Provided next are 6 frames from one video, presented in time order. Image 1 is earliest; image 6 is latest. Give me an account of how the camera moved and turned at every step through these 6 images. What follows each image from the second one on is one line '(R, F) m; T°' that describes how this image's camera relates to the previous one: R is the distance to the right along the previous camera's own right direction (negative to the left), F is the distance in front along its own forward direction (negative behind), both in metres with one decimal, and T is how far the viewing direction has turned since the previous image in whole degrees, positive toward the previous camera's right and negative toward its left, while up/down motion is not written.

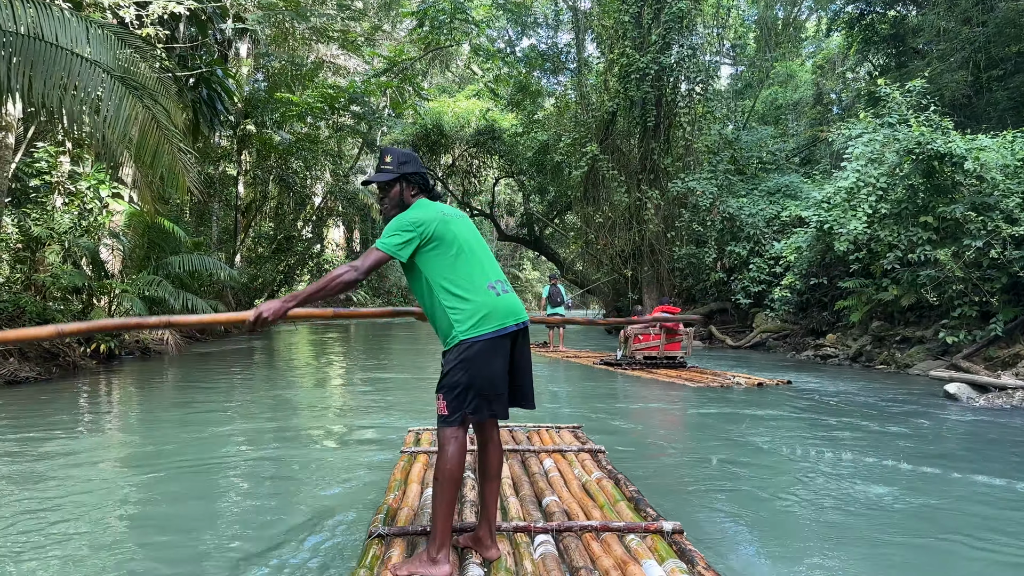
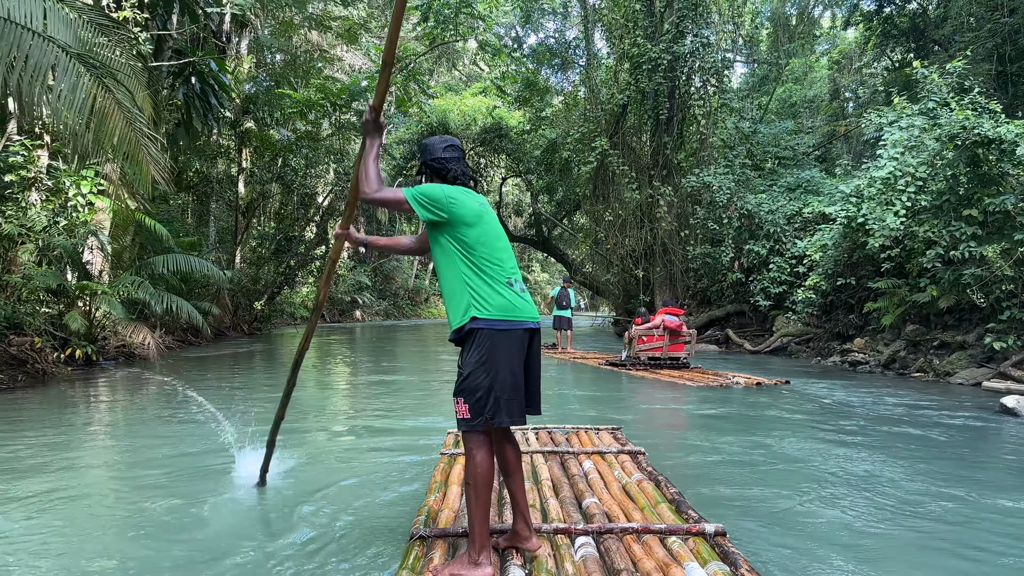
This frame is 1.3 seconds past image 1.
(+0.1, +0.4) m; -1°
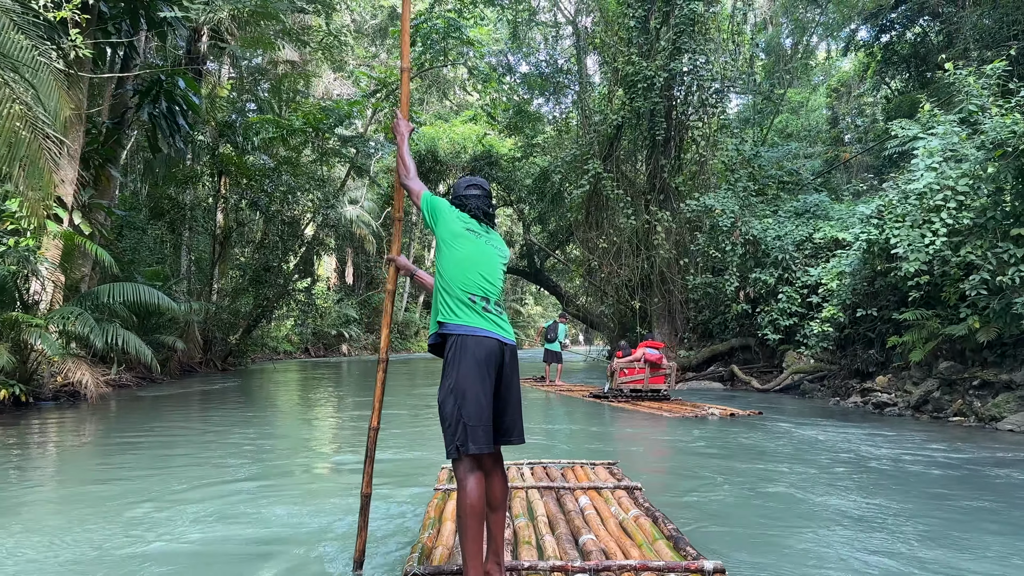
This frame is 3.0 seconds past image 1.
(+0.1, +0.7) m; 0°
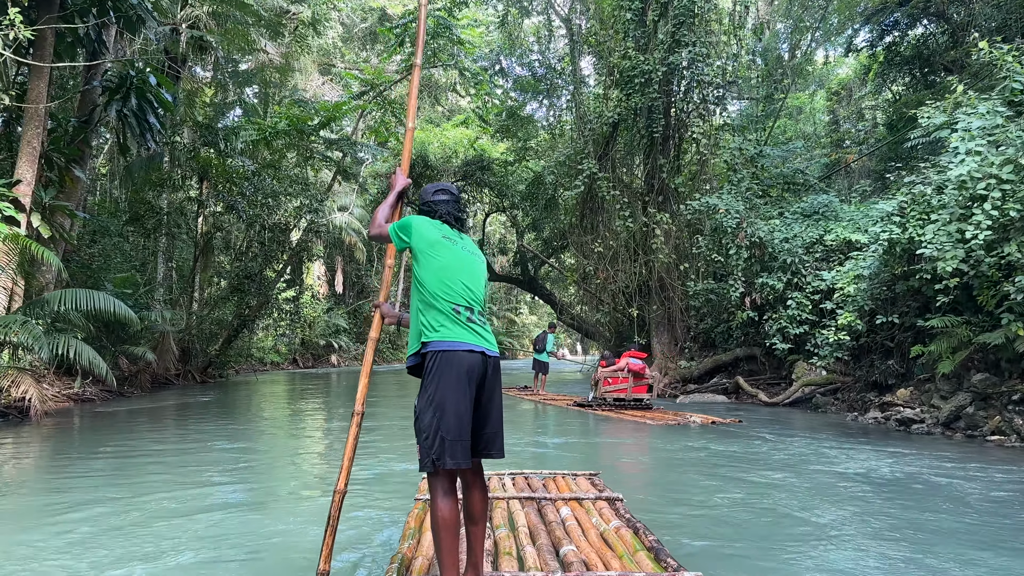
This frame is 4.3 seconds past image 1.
(+0.1, +0.5) m; 0°
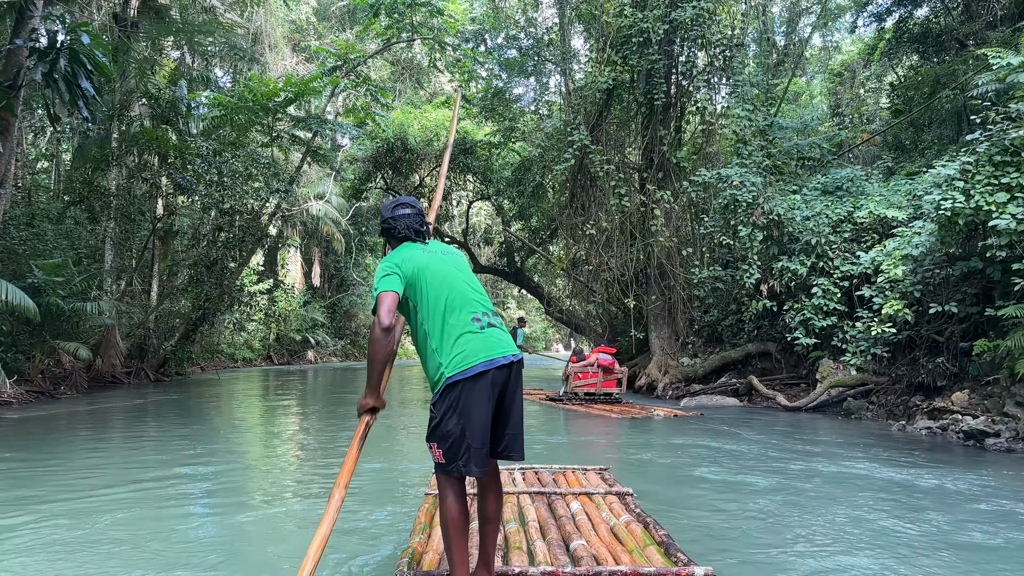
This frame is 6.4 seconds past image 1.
(+0.1, +1.0) m; +1°
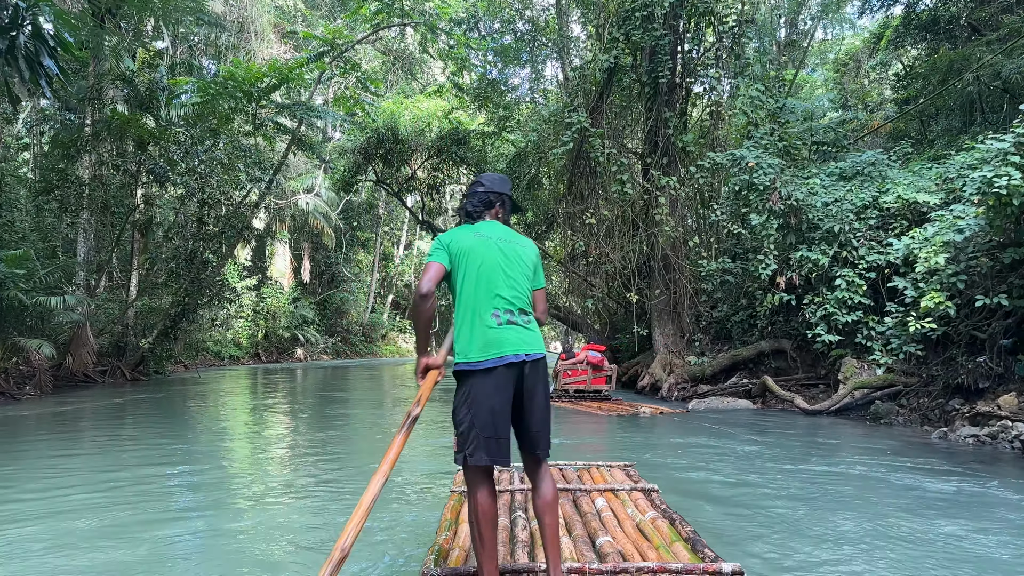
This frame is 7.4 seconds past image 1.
(0.0, +0.5) m; 0°
